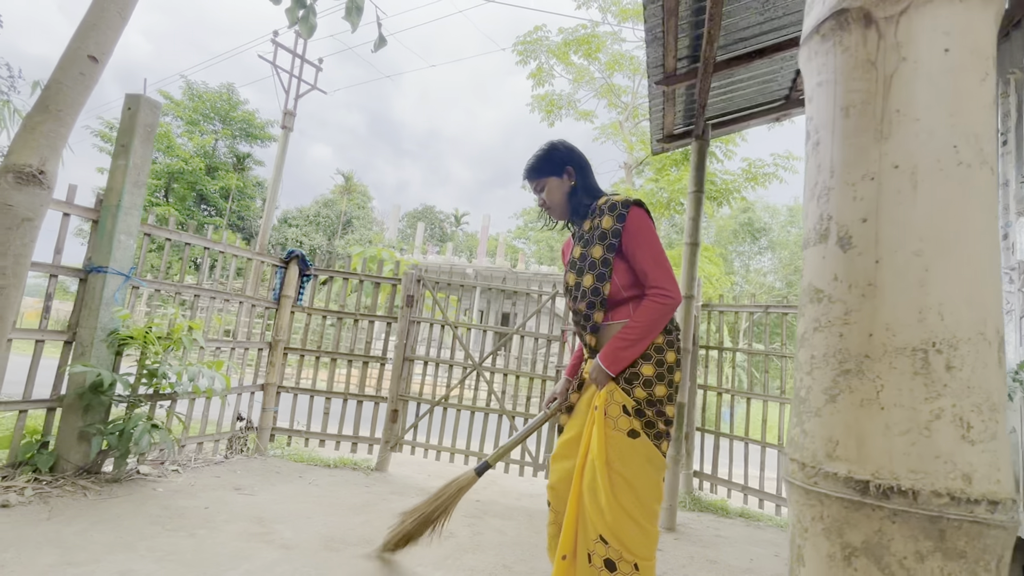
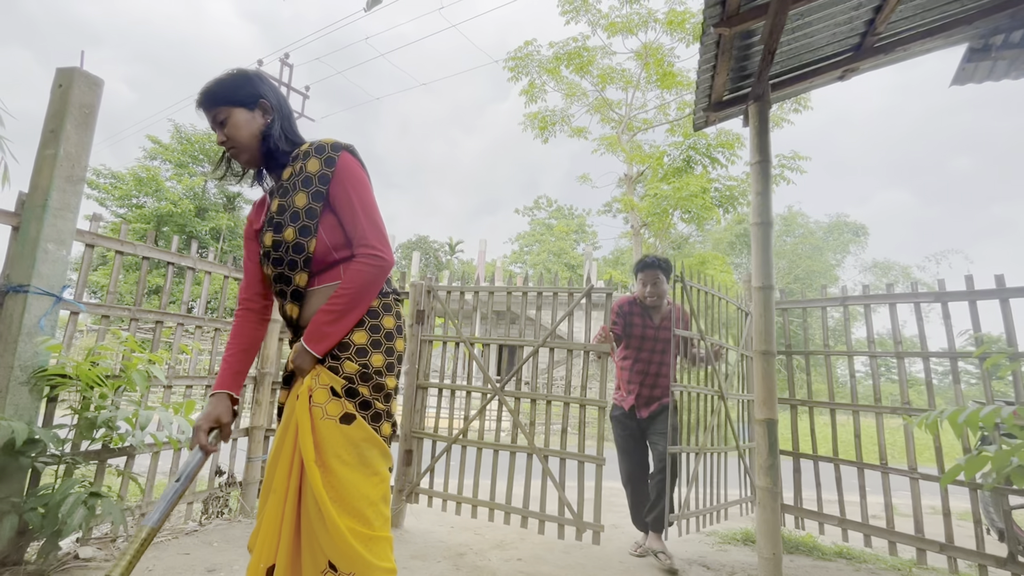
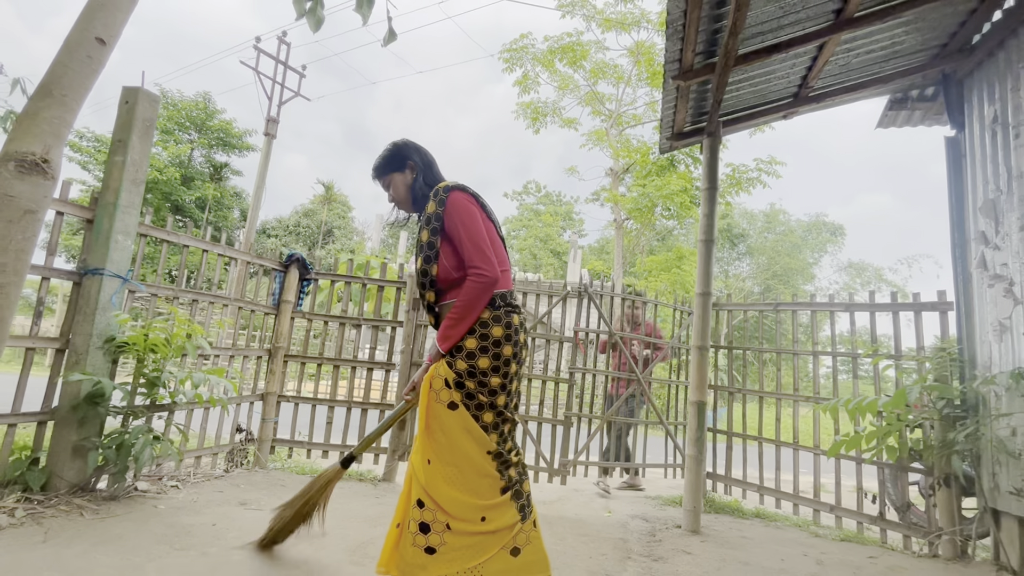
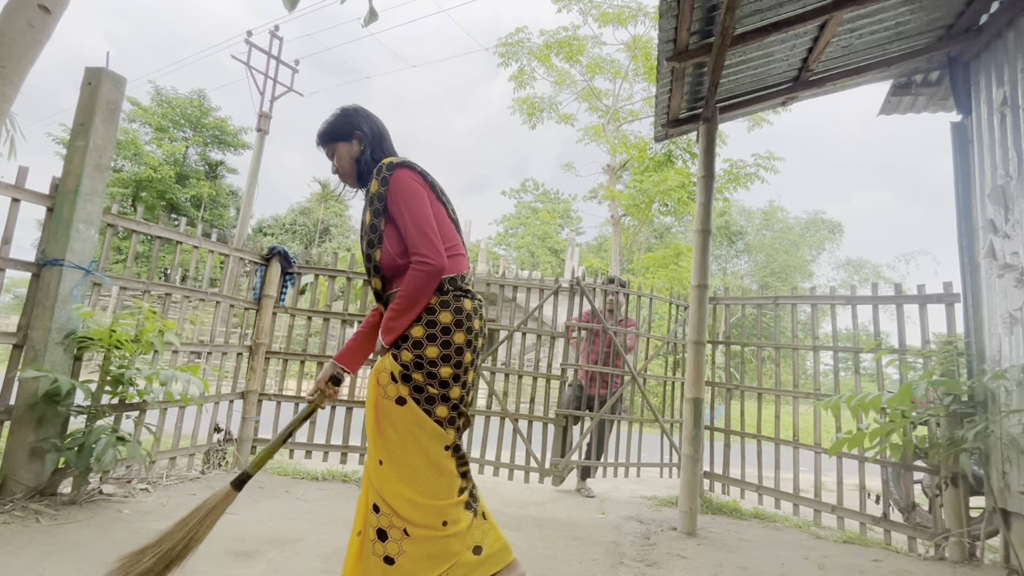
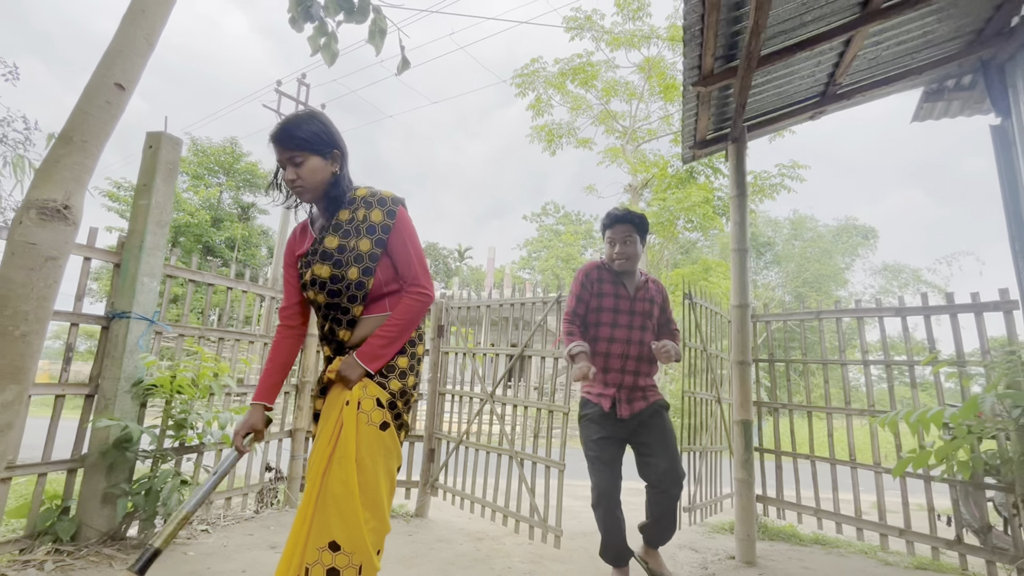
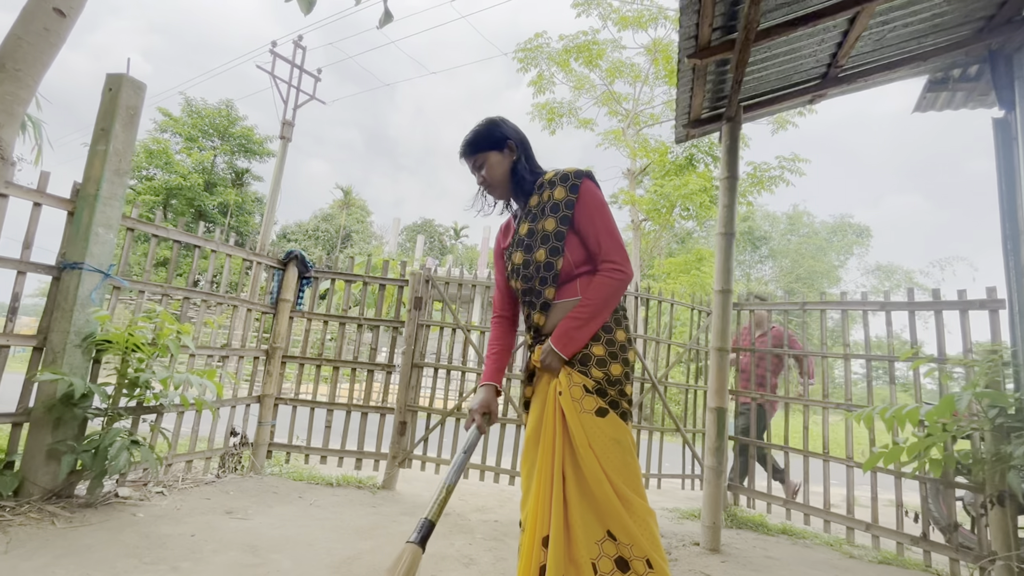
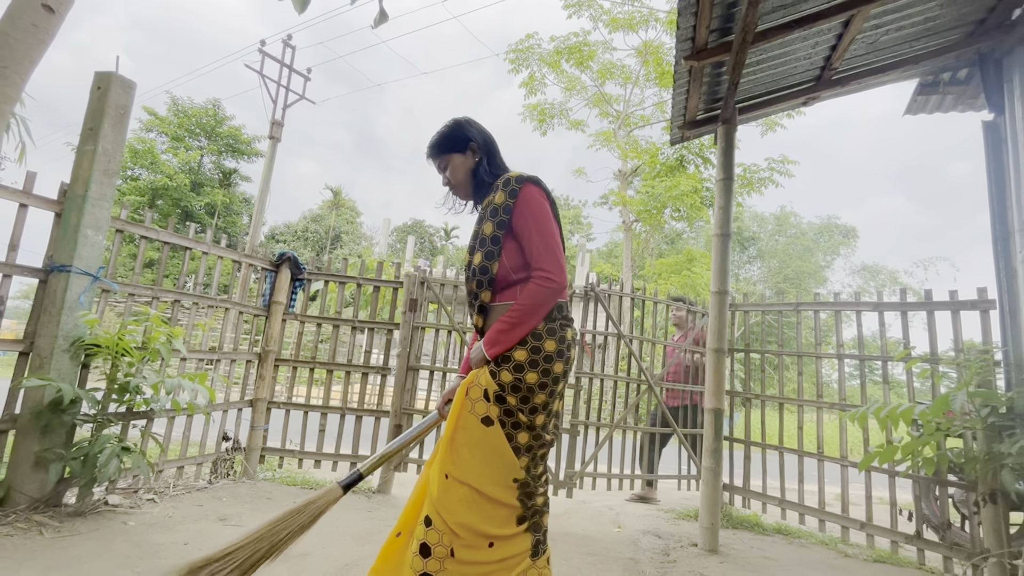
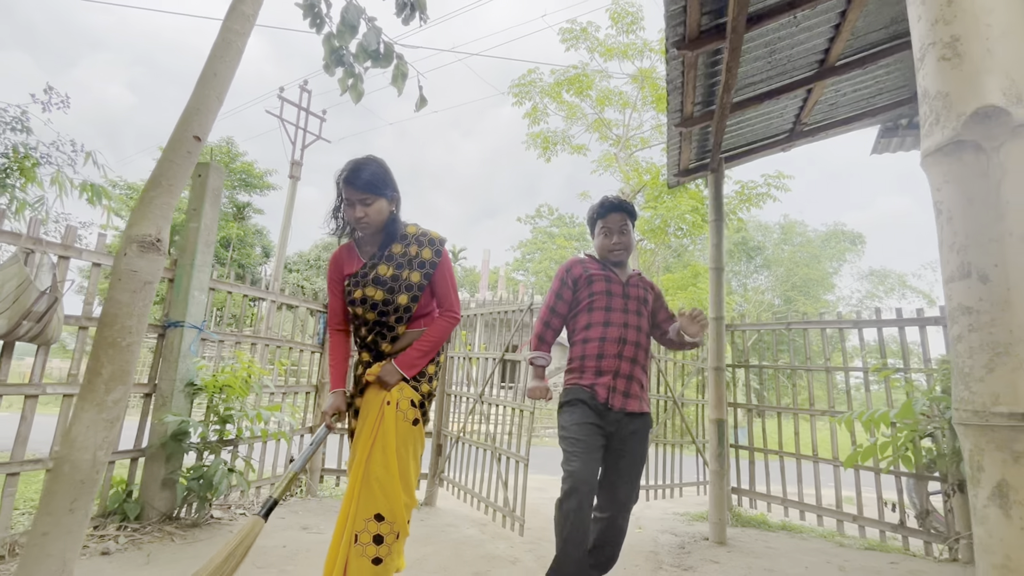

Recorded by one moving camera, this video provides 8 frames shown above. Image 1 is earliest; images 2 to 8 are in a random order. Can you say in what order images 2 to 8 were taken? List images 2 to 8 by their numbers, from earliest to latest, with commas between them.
6, 7, 3, 4, 2, 5, 8
